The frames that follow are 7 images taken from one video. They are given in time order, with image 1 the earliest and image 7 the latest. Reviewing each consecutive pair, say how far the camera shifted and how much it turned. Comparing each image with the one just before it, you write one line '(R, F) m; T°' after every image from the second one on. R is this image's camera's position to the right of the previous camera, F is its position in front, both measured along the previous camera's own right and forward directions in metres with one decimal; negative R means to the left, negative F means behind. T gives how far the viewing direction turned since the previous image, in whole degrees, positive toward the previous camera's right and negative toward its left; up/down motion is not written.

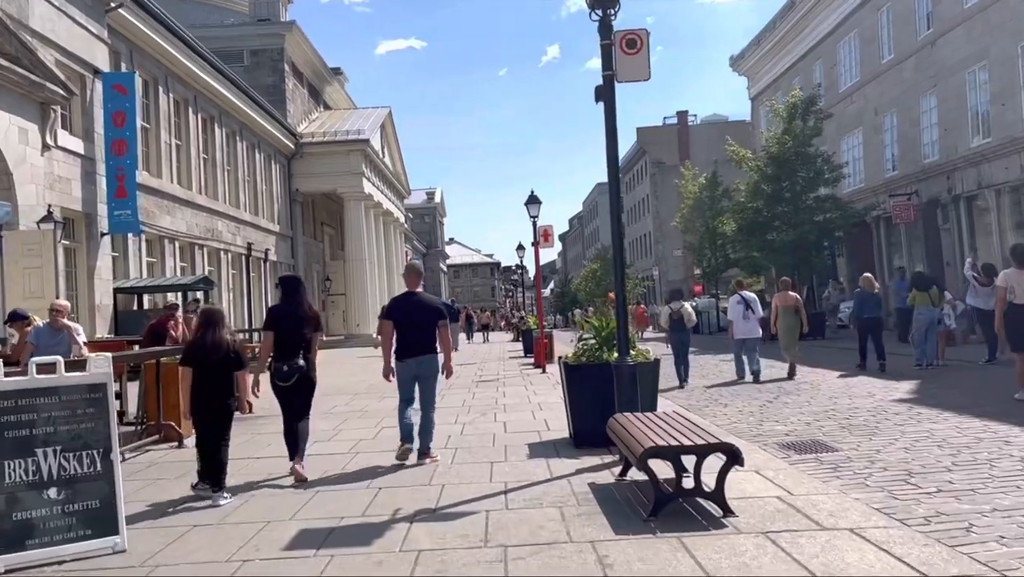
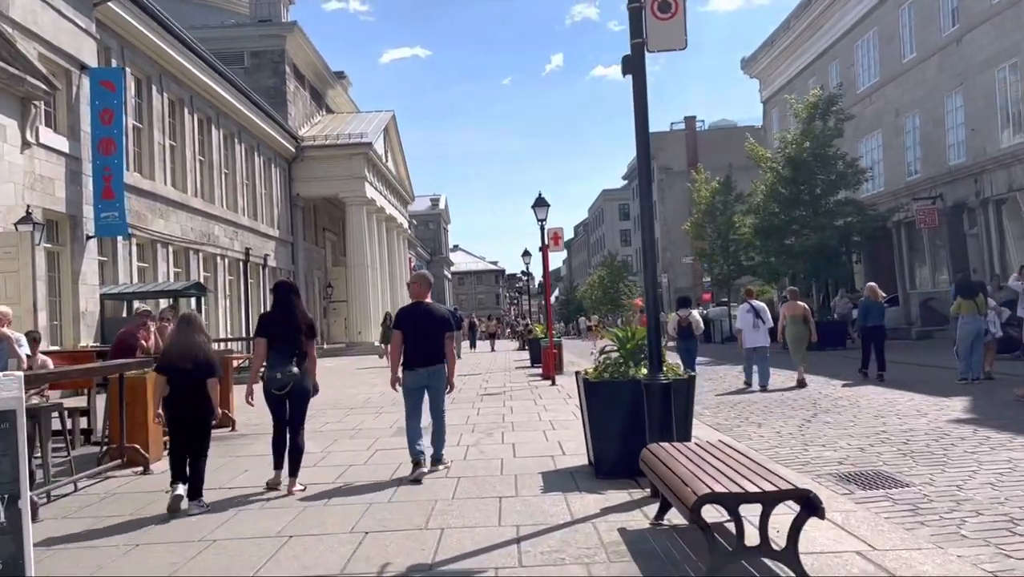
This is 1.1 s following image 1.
(-0.1, +1.0) m; 0°
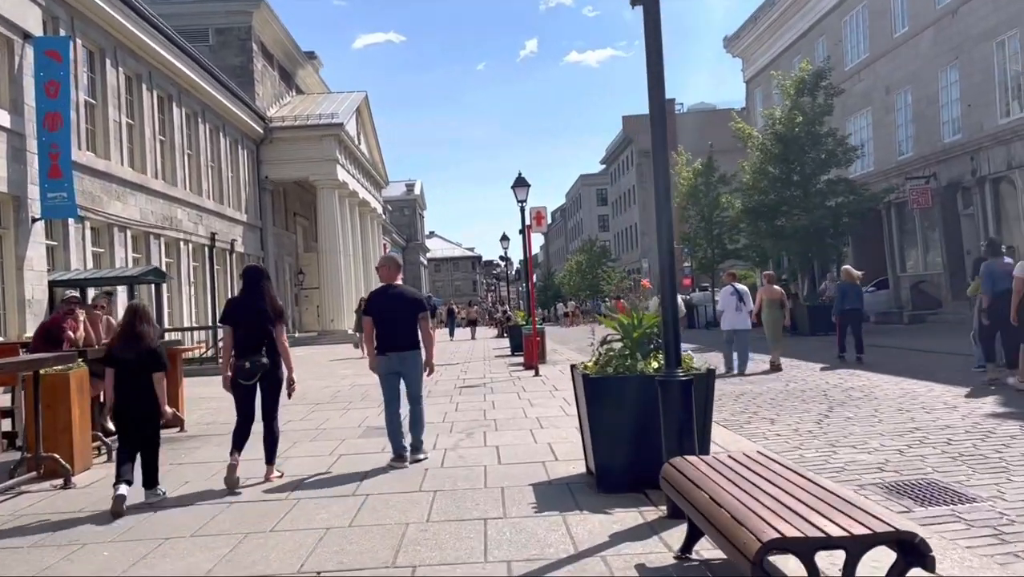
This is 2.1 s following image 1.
(-0.1, +1.1) m; +2°
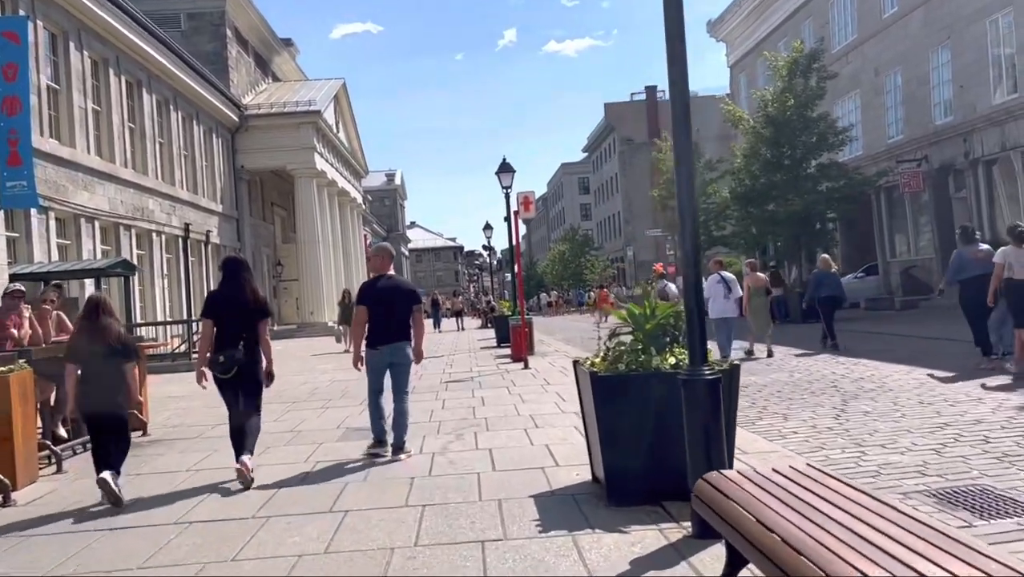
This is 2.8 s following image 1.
(-0.1, +0.7) m; +1°
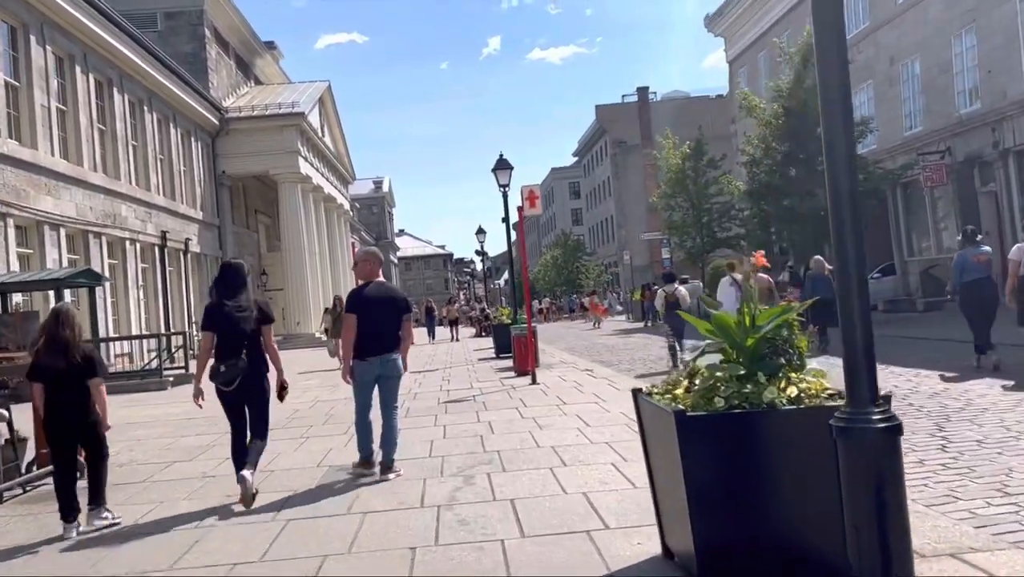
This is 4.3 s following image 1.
(-0.2, +1.5) m; +1°
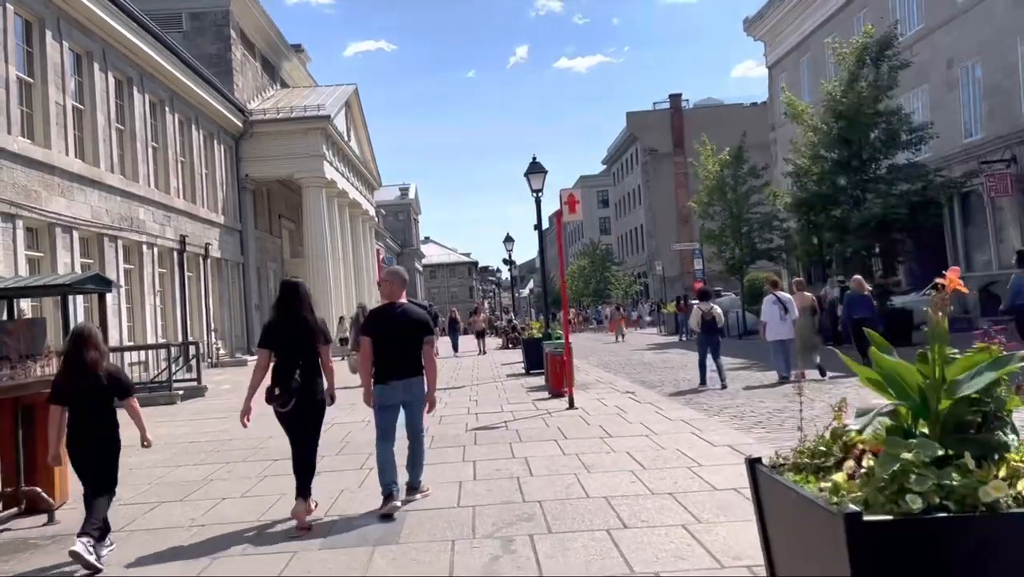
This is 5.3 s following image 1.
(-0.2, +1.1) m; -2°
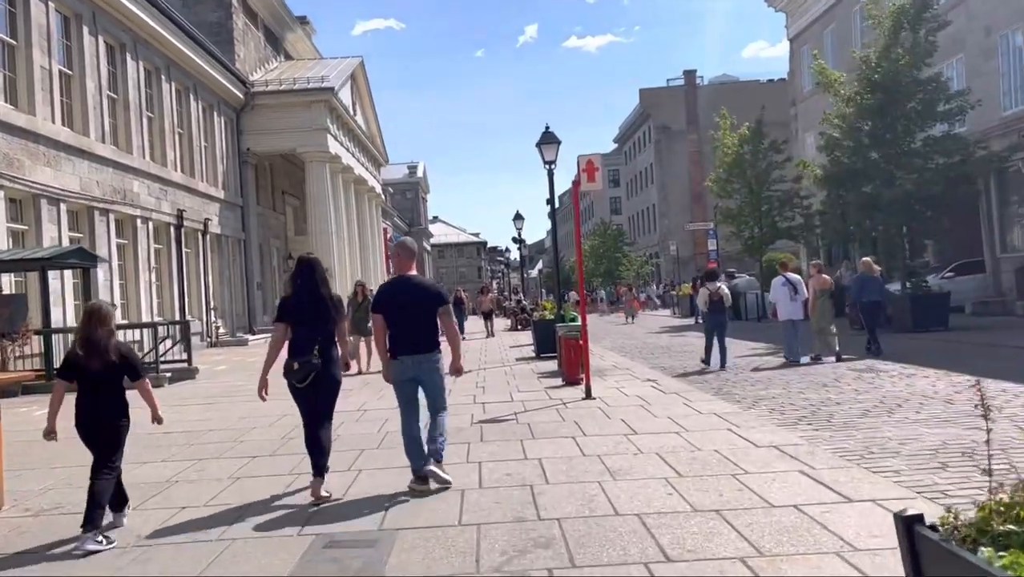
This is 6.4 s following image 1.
(0.0, +1.1) m; -1°
